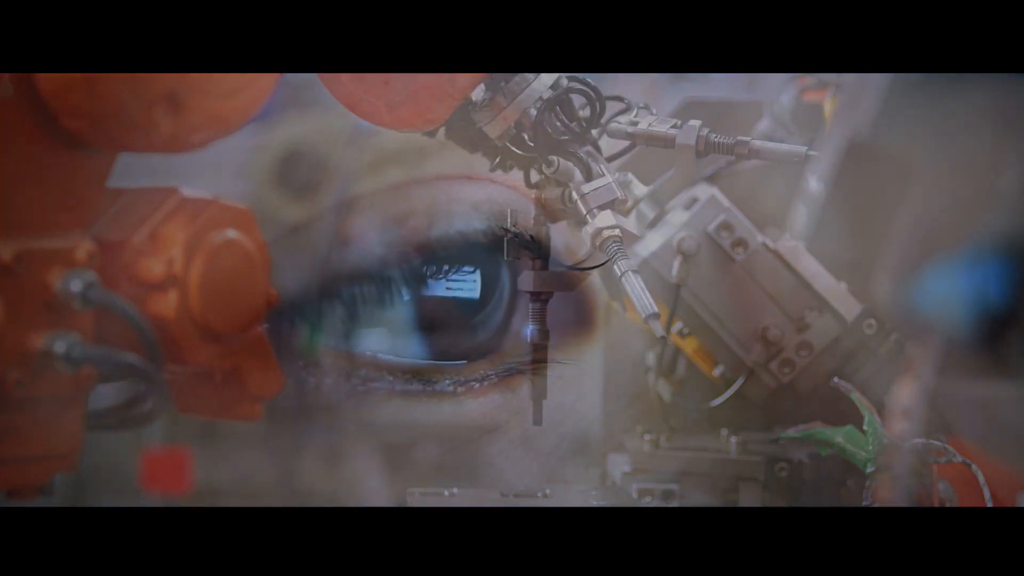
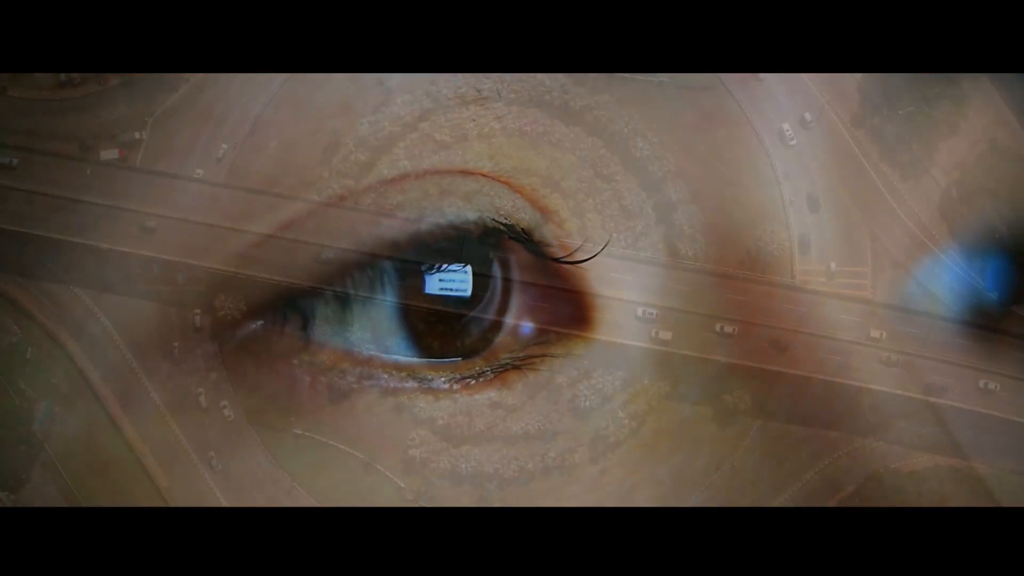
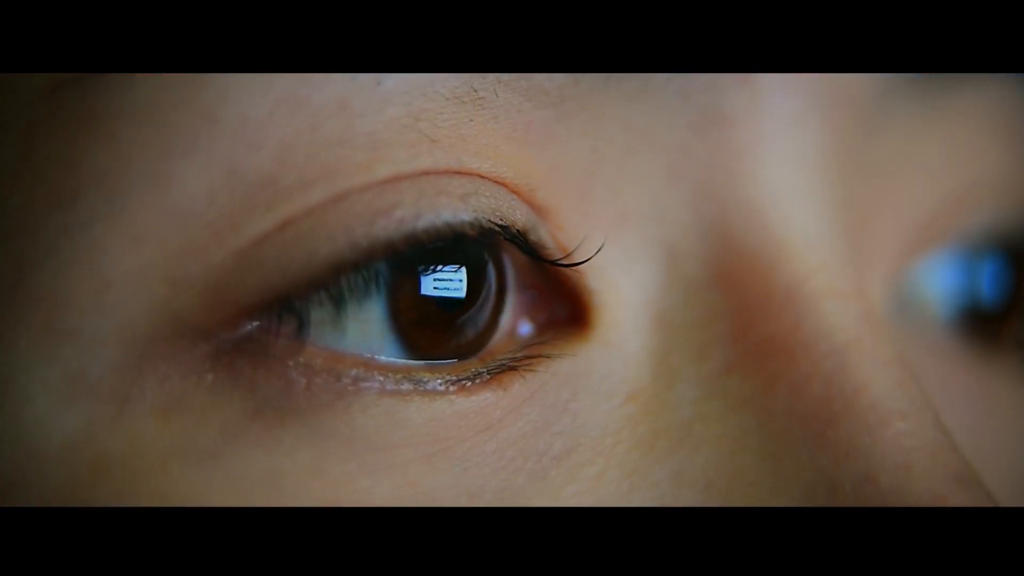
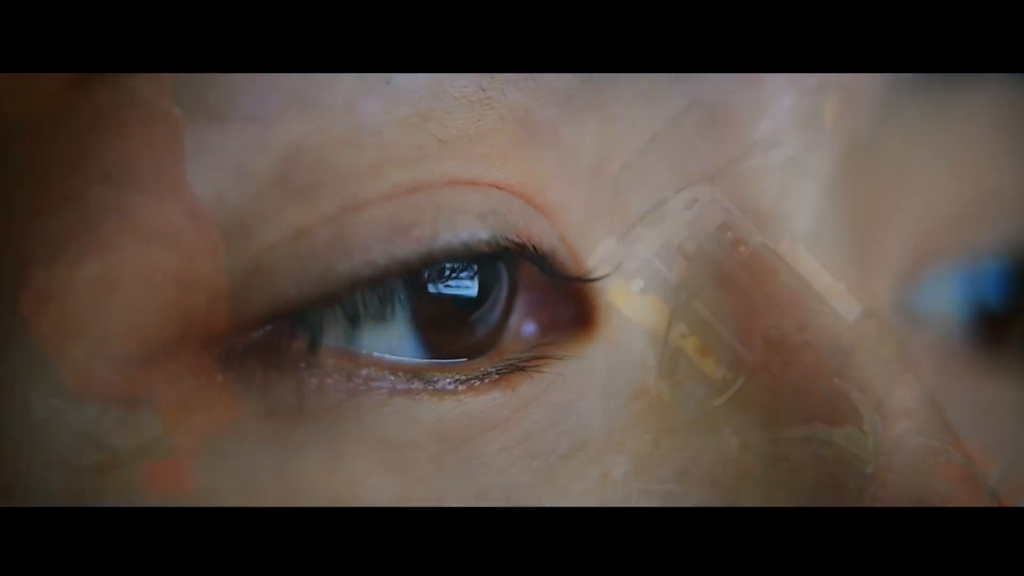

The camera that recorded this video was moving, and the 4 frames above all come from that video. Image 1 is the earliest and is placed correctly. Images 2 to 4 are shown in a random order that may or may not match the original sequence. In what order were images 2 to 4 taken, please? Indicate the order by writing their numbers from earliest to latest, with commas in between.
4, 3, 2
